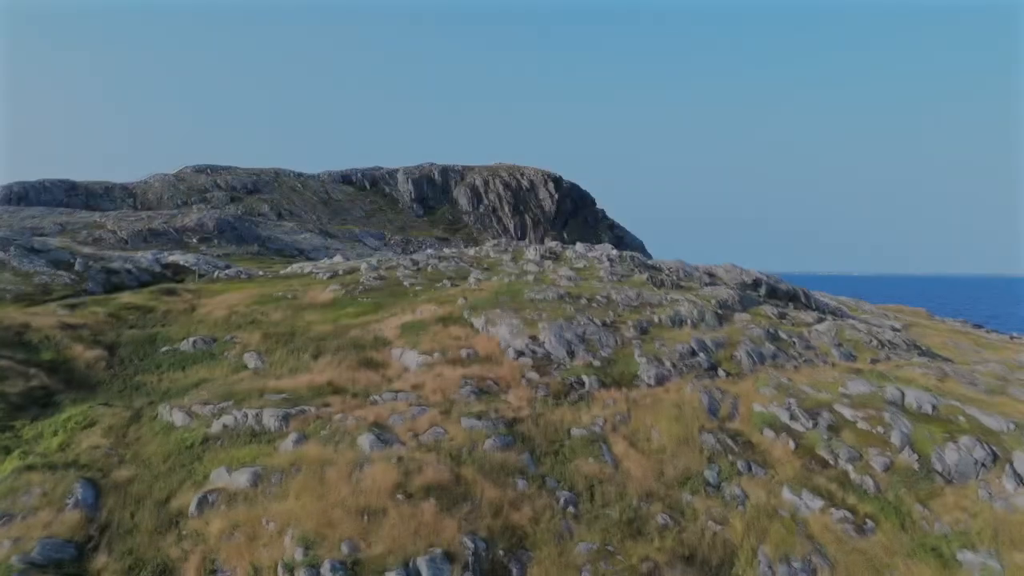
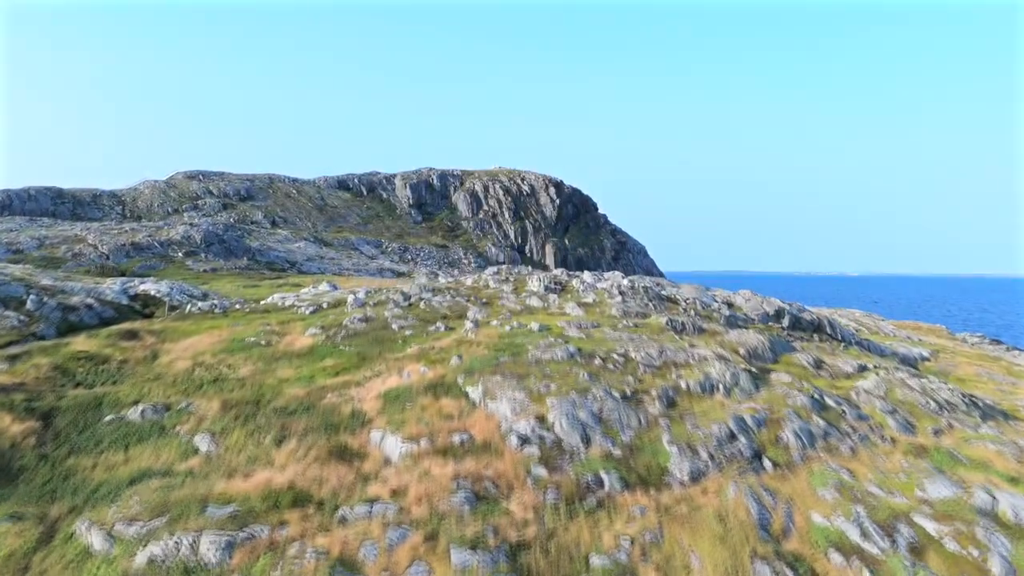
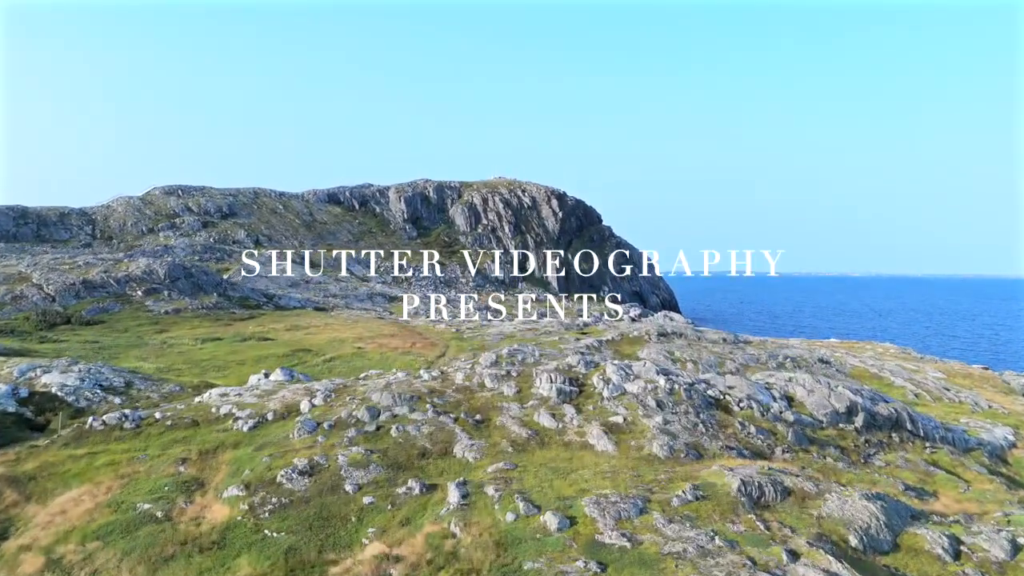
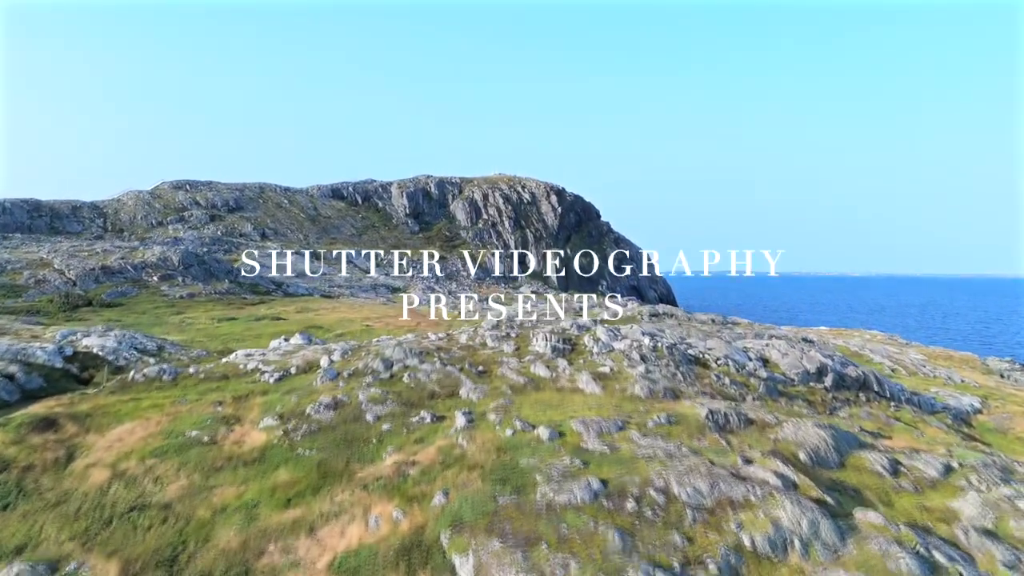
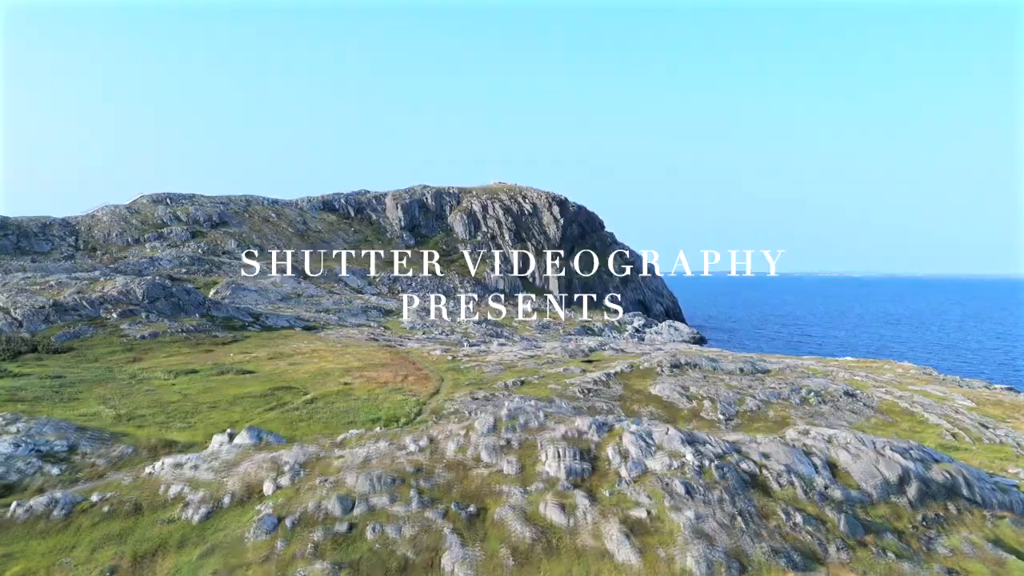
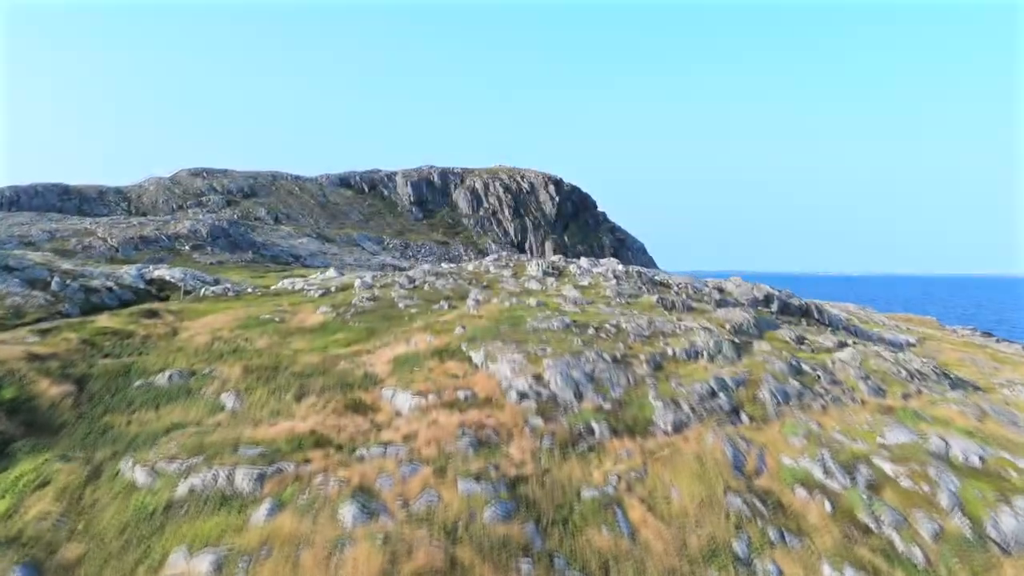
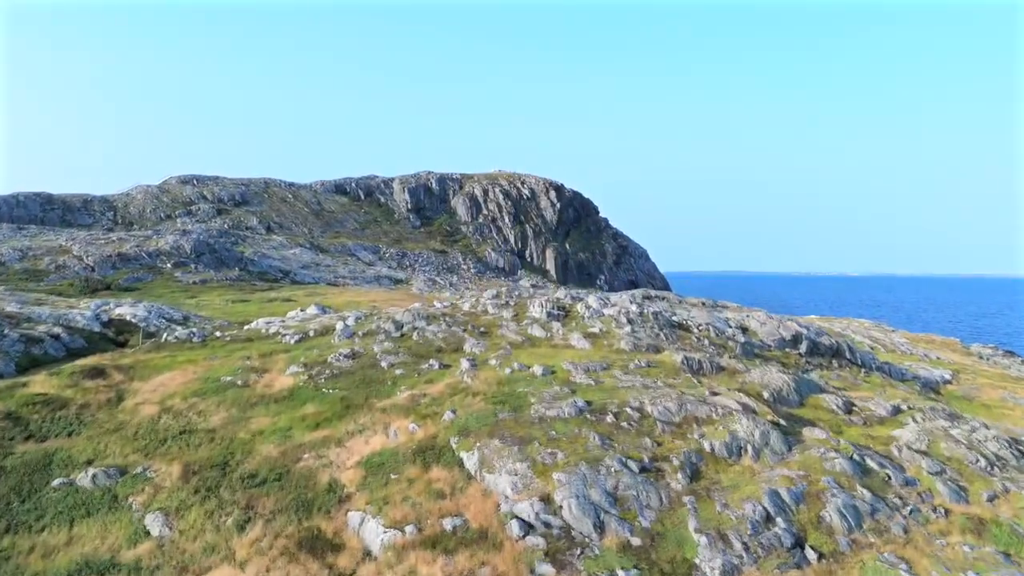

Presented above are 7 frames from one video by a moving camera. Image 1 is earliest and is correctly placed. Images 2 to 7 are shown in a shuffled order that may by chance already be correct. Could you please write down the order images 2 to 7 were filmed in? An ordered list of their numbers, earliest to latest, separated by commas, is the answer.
6, 2, 7, 4, 3, 5
